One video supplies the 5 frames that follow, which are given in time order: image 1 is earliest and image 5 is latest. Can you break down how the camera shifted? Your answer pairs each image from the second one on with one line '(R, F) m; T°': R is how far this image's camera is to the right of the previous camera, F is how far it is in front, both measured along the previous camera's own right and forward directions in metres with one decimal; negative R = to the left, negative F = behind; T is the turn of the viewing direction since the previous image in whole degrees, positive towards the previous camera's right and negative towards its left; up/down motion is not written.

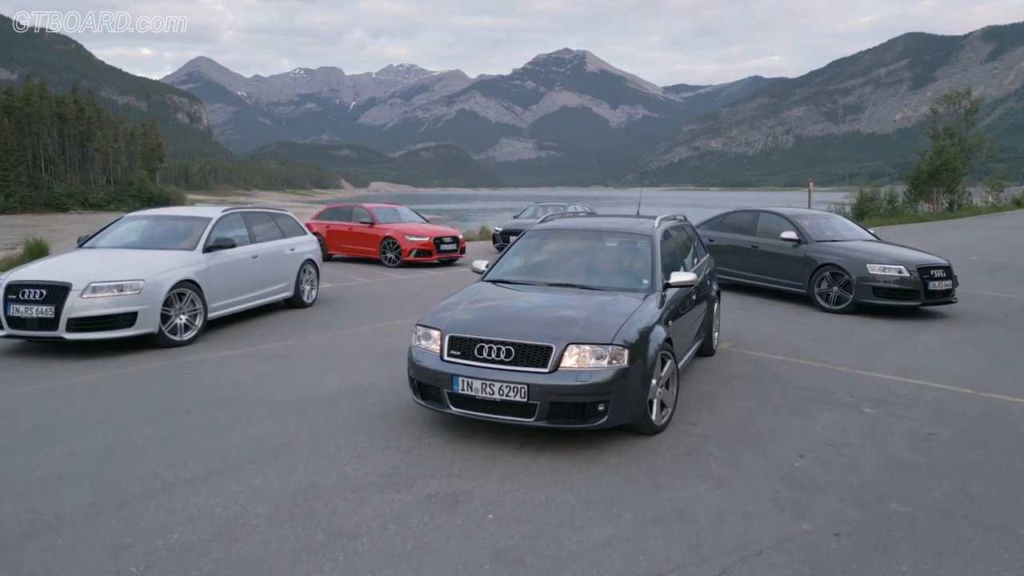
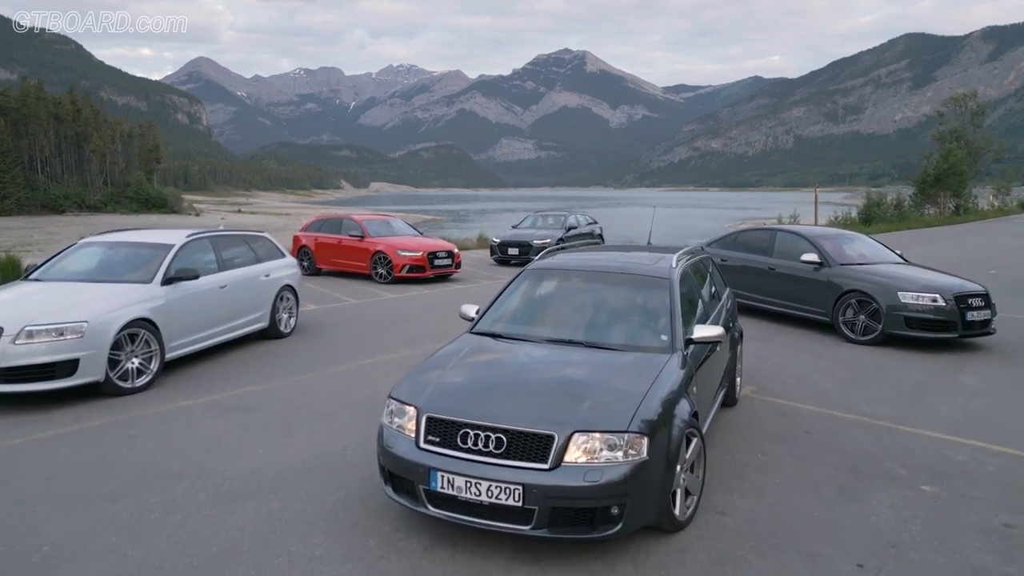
(0.0, +0.9) m; 0°
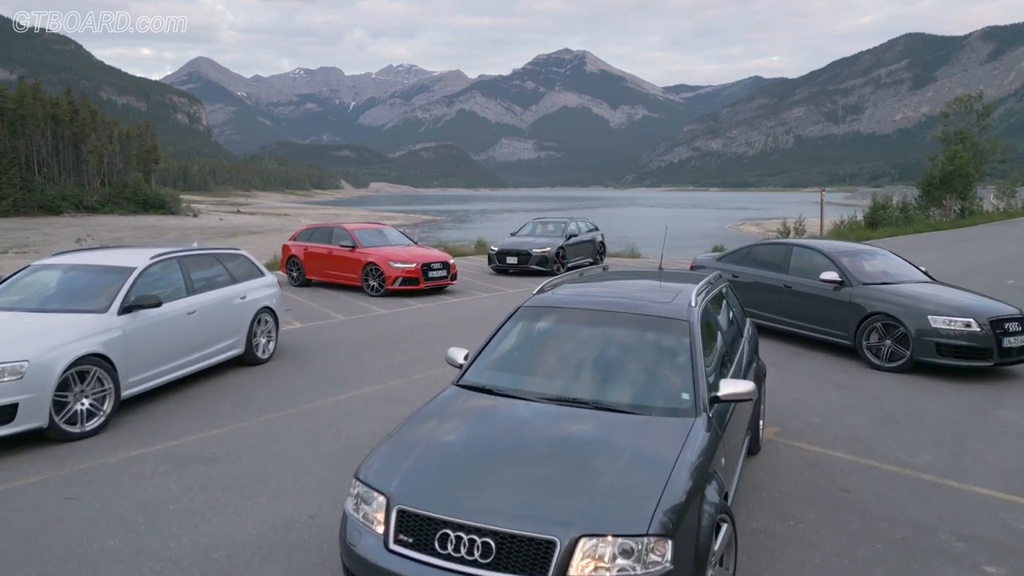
(0.0, +0.8) m; 0°
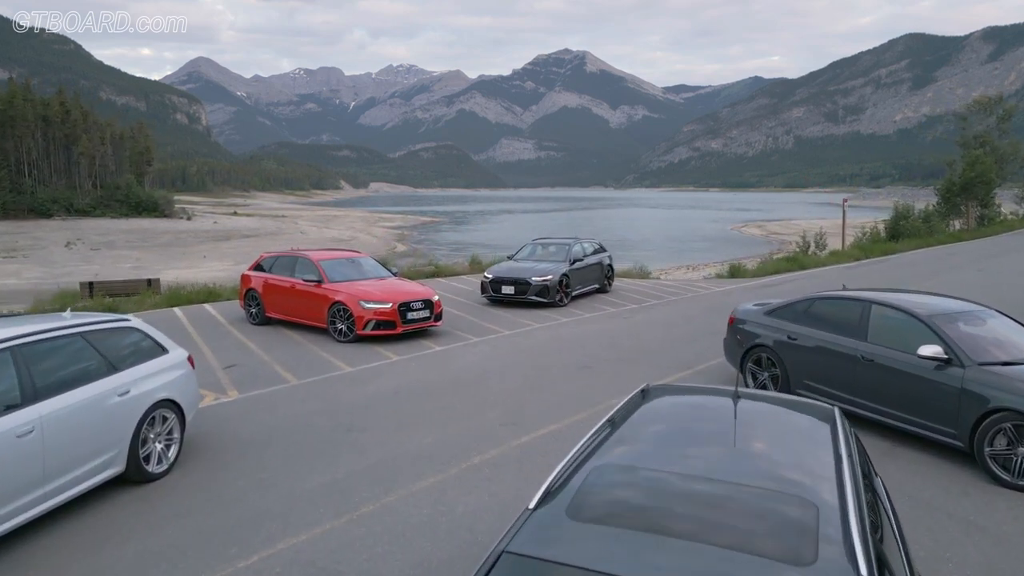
(0.0, +2.5) m; 0°
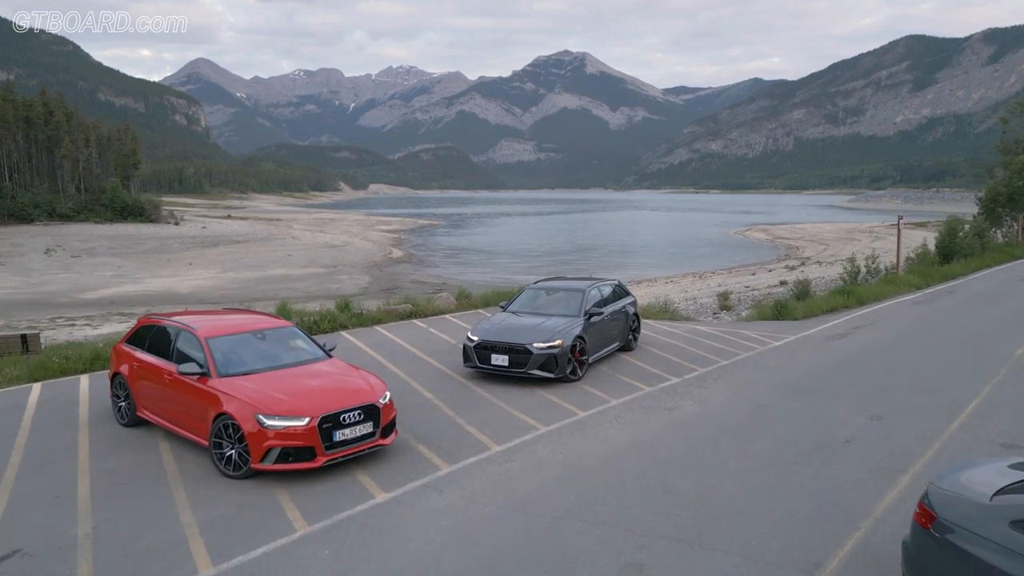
(+0.1, +4.8) m; 0°
